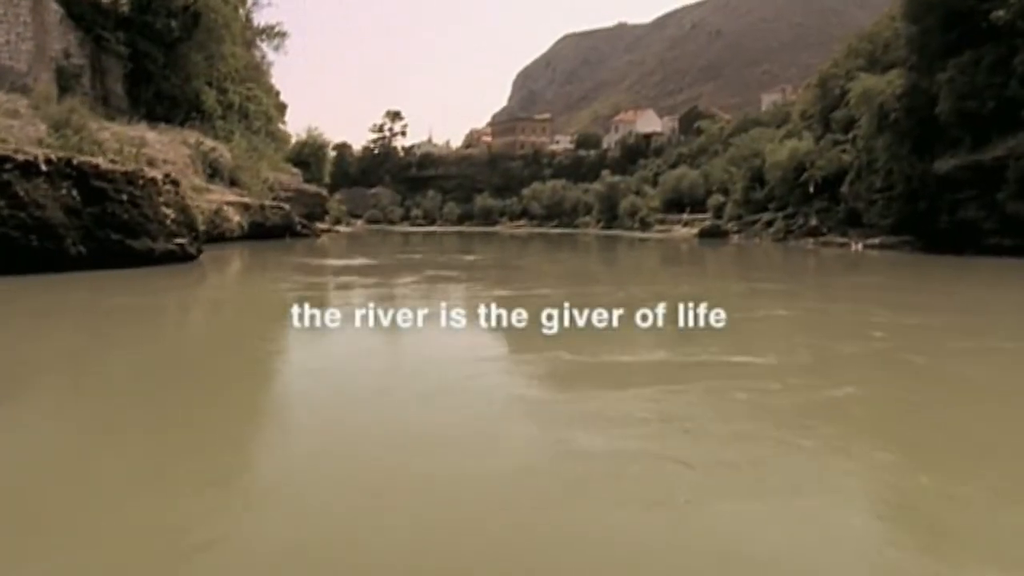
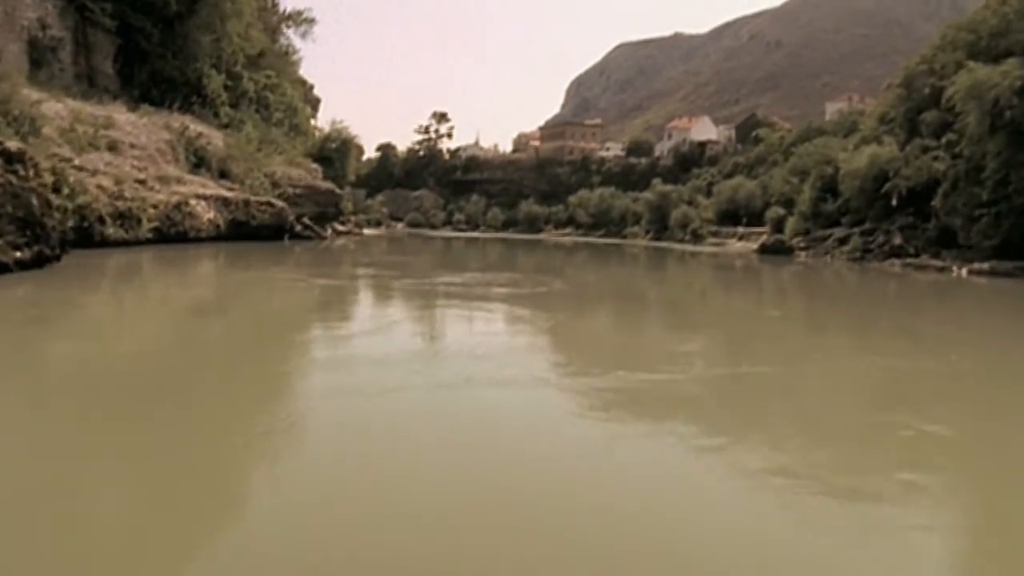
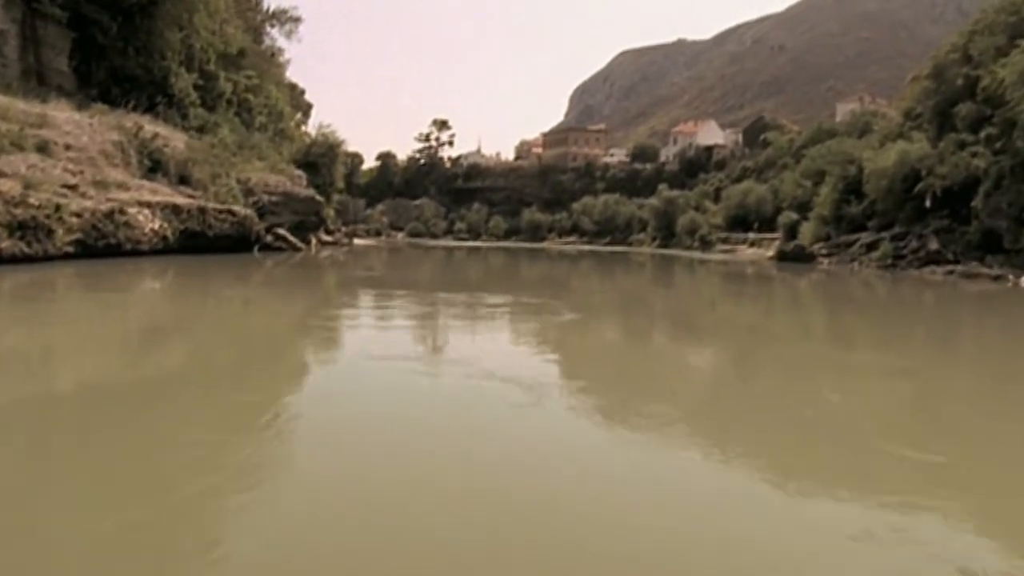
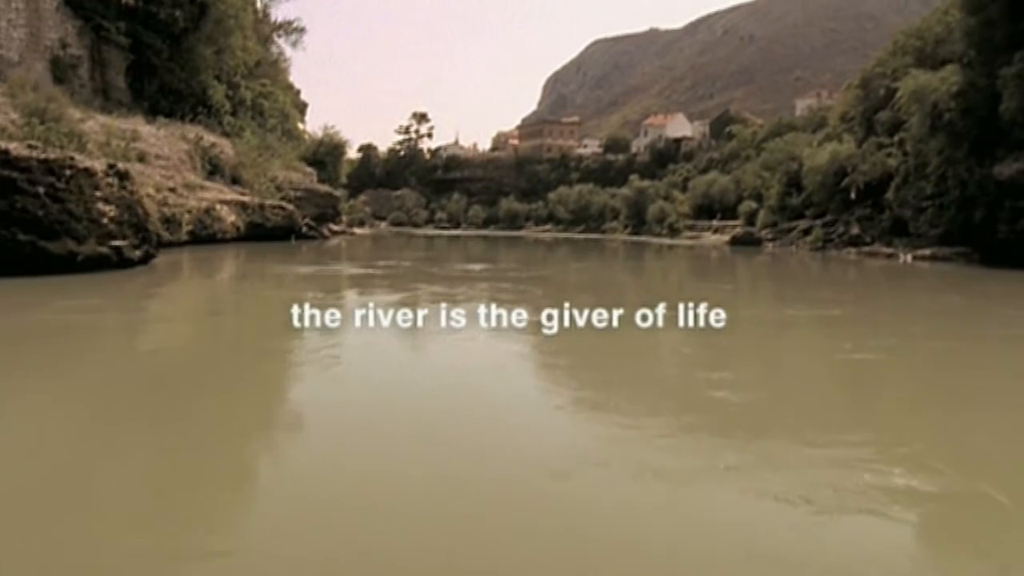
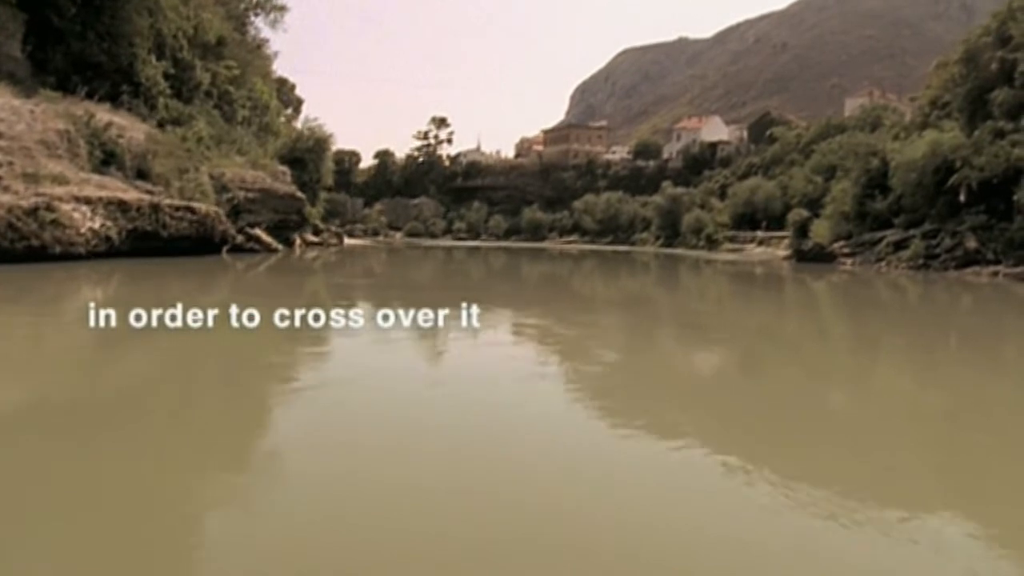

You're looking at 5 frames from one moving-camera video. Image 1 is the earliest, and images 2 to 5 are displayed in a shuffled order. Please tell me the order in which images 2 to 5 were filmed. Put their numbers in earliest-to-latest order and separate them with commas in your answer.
4, 2, 3, 5
